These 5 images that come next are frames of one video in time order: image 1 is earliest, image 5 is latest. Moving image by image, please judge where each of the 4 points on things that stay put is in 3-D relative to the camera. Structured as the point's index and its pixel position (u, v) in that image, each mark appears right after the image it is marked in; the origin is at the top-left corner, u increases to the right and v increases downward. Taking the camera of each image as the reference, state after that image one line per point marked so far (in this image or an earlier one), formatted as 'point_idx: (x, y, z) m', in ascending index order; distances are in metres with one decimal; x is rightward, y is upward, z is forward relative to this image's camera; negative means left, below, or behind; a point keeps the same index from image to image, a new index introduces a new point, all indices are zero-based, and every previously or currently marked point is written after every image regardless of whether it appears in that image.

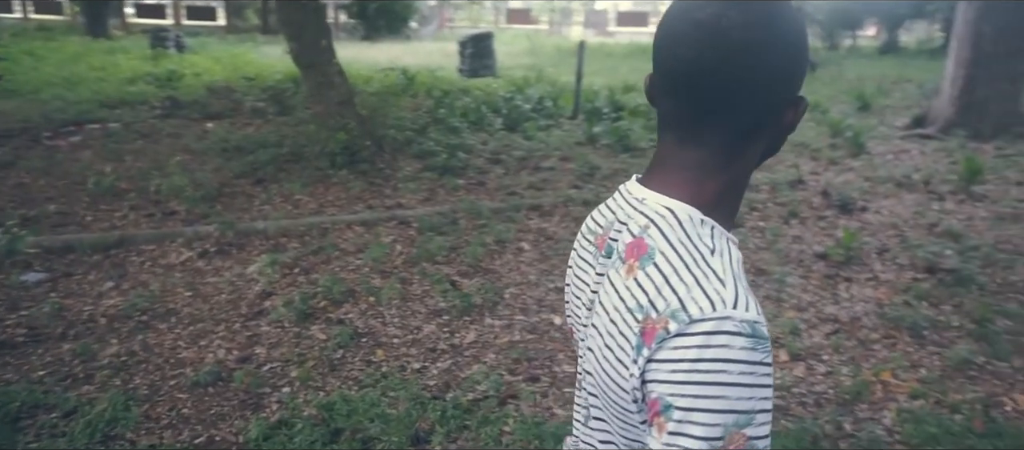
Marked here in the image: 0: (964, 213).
0: (+4.1, +0.1, +6.3) m
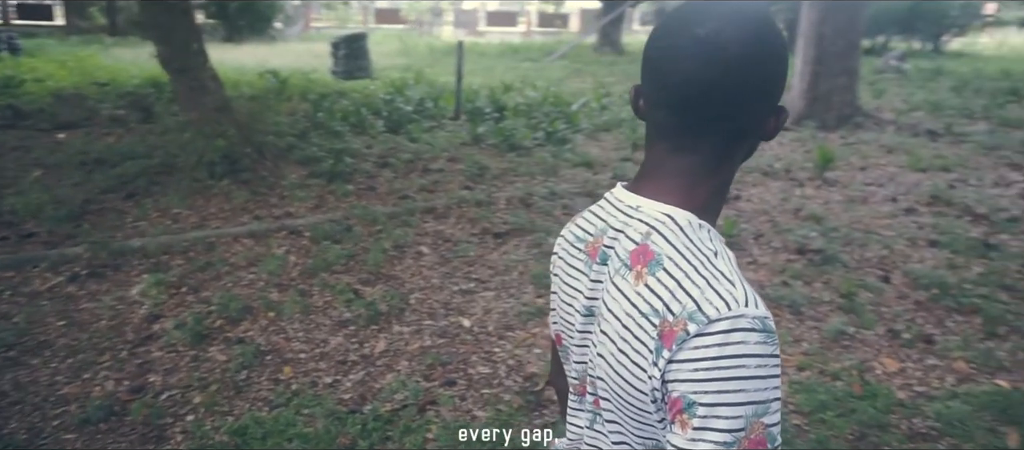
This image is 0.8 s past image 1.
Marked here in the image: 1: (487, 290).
0: (+3.1, +0.3, +7.0) m
1: (-0.2, -0.5, +5.3) m
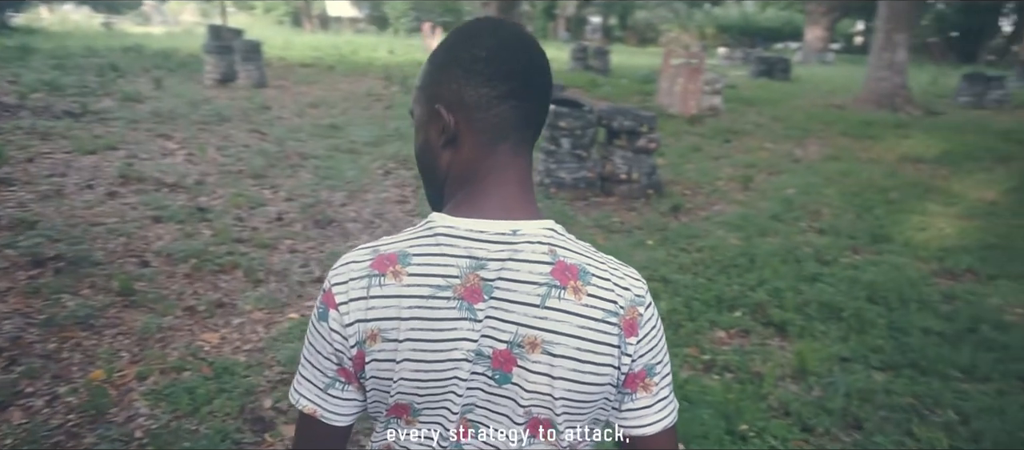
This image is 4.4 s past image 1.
0: (-4.2, +0.2, +6.2) m
1: (-3.8, -1.1, +2.7) m
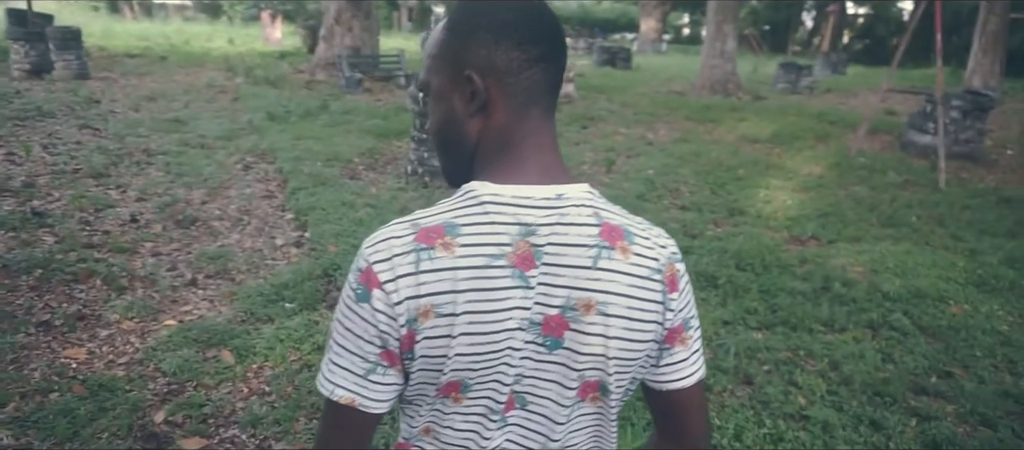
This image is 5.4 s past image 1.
0: (-5.1, +0.1, +5.2) m
1: (-3.9, -1.2, +1.9) m
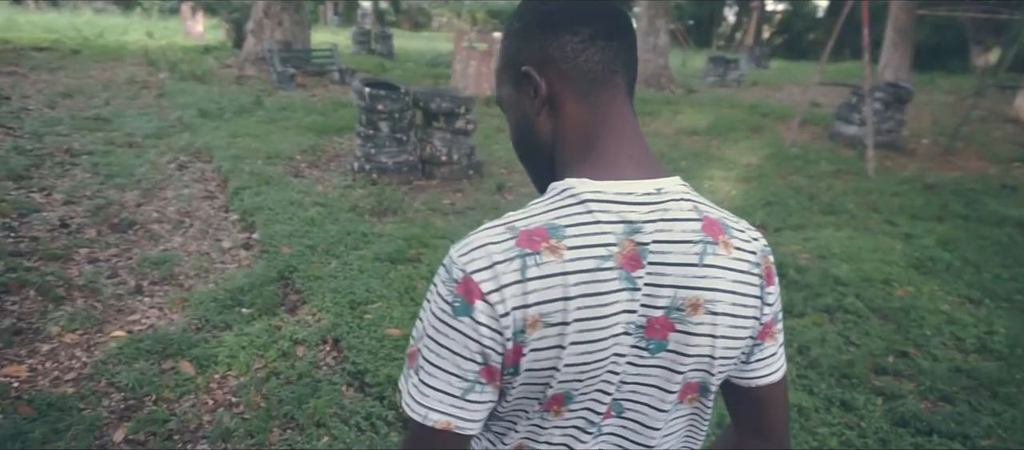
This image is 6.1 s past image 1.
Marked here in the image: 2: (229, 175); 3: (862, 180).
0: (-5.3, 0.0, +4.6) m
1: (-3.8, -1.3, +1.4) m
2: (-3.2, +0.6, +7.9) m
3: (+4.8, +0.6, +9.8) m
